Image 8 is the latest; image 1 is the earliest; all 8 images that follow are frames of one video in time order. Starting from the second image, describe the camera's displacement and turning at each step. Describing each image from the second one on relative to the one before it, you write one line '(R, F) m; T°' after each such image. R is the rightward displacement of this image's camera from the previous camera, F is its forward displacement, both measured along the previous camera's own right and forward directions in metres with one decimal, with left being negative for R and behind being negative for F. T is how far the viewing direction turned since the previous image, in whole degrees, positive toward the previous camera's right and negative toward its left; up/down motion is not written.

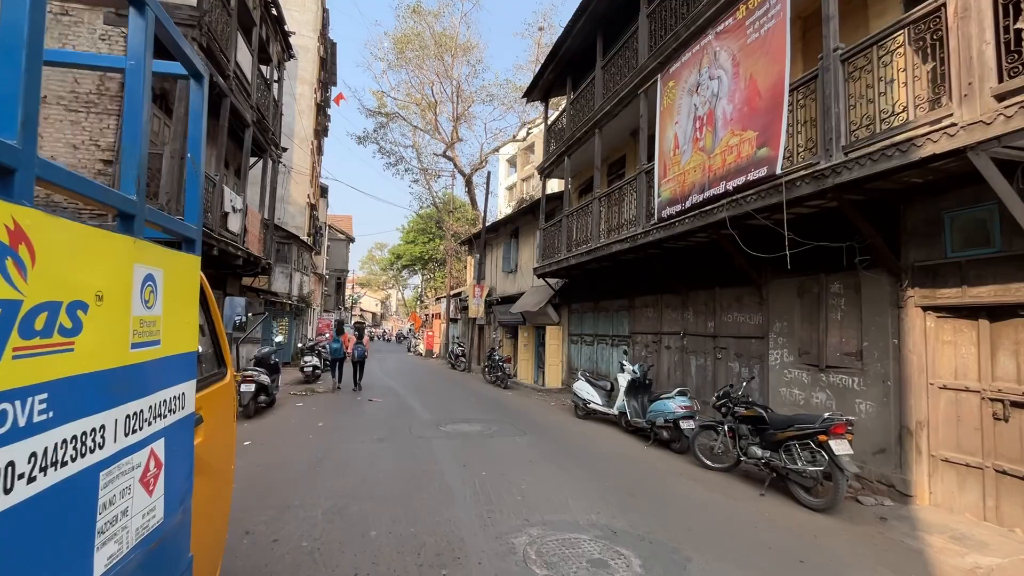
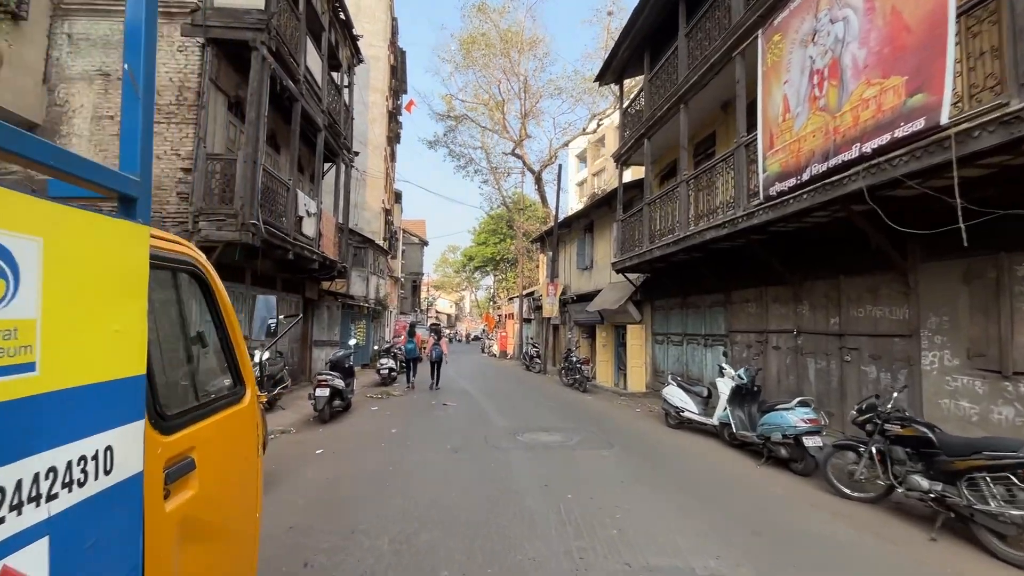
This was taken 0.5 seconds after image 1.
(-0.1, +0.7) m; -8°
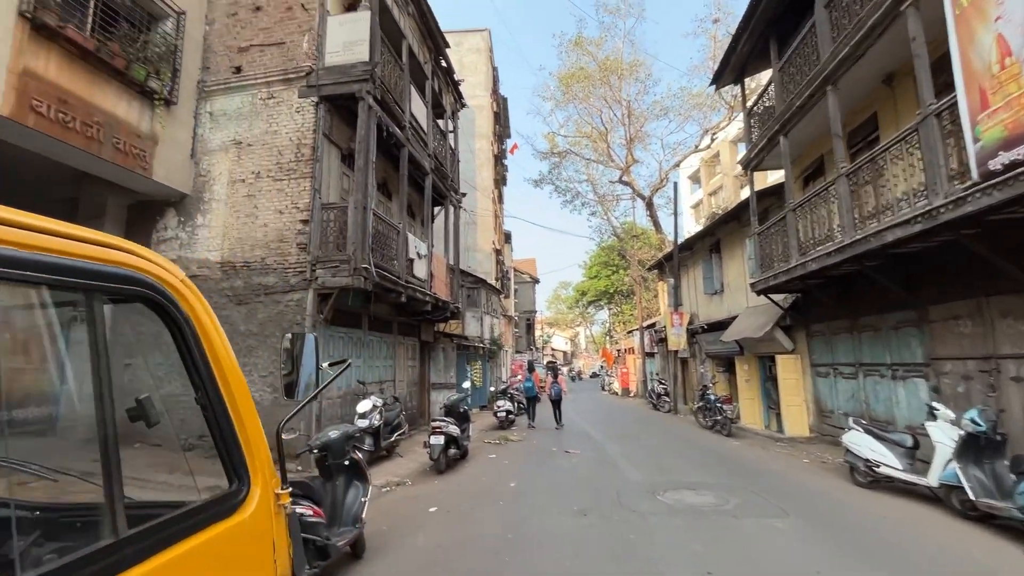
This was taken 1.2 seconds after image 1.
(-0.1, +0.9) m; -13°
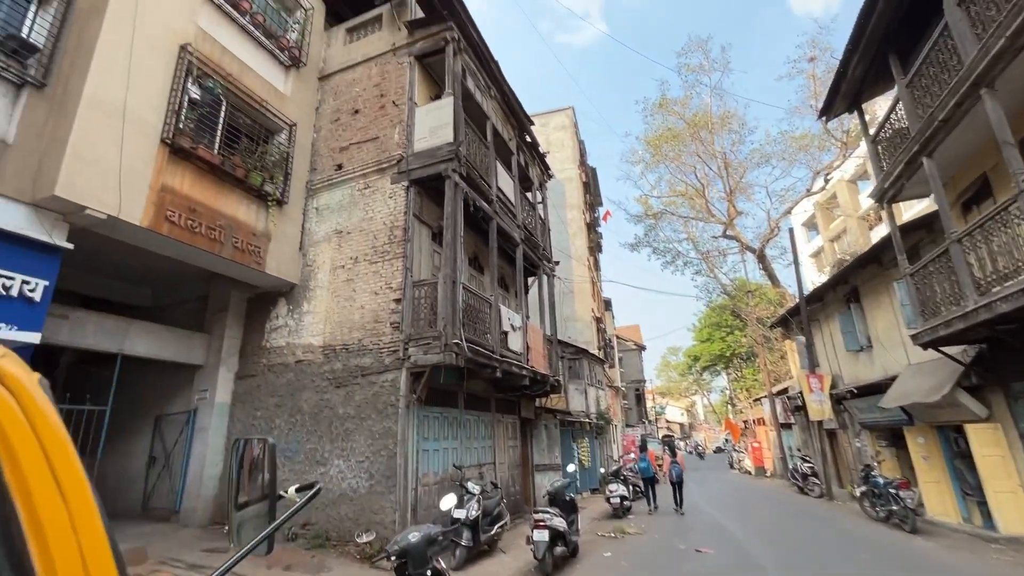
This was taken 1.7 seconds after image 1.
(+0.1, +0.6) m; -12°
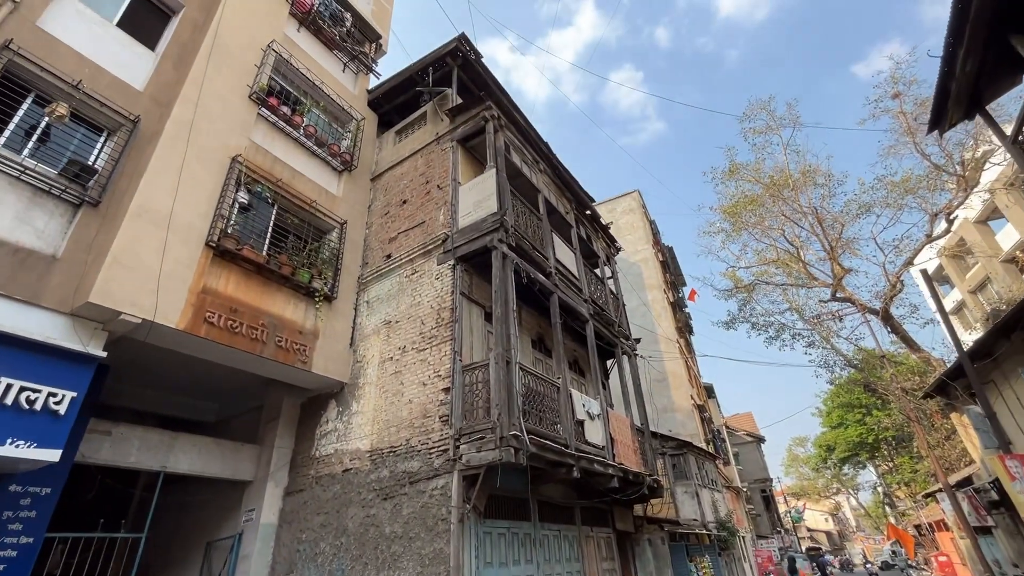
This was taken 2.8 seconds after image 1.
(+0.4, +1.3) m; -10°
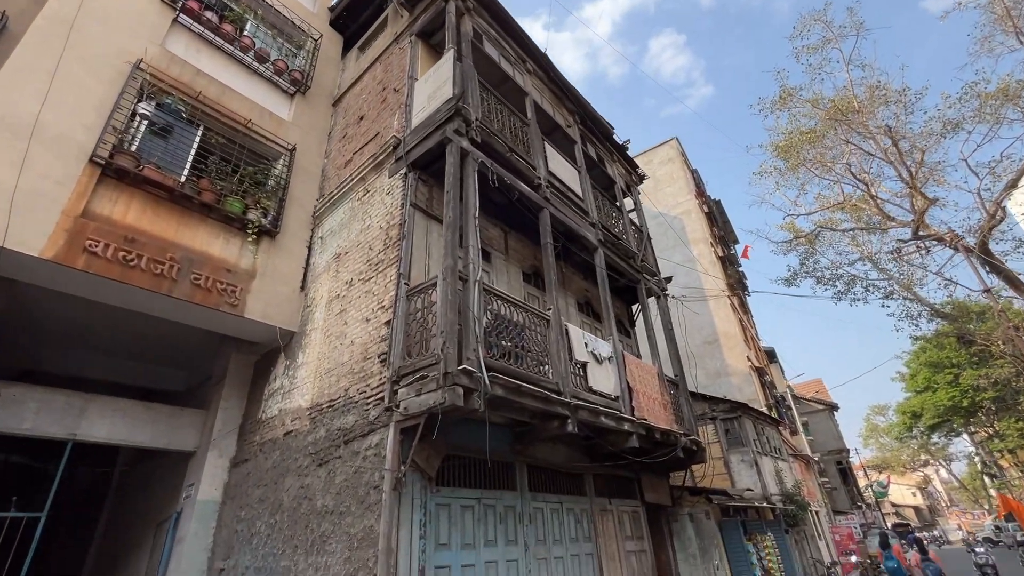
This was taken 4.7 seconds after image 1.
(+1.0, +1.9) m; -6°
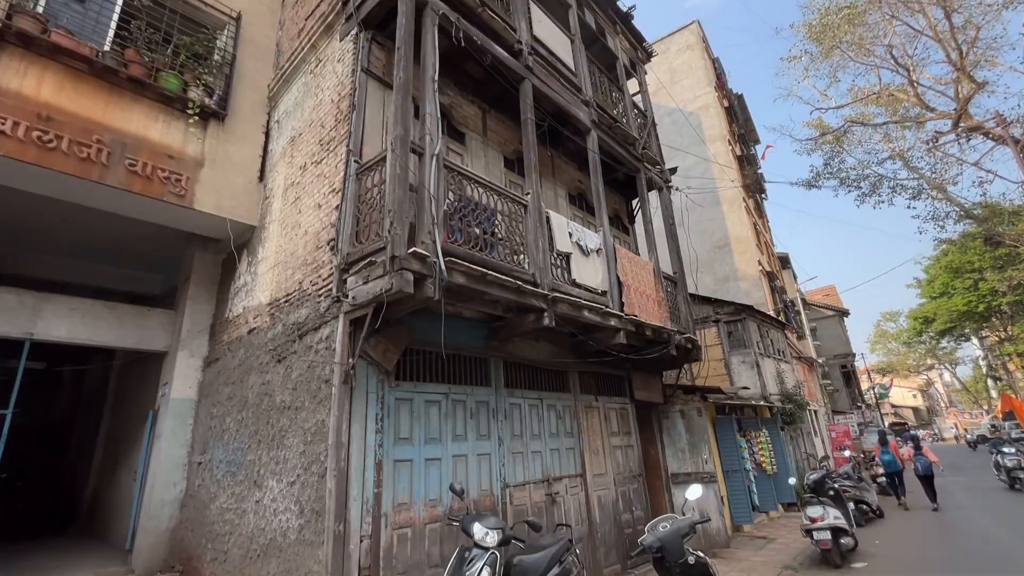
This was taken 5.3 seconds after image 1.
(+0.5, +0.6) m; -2°
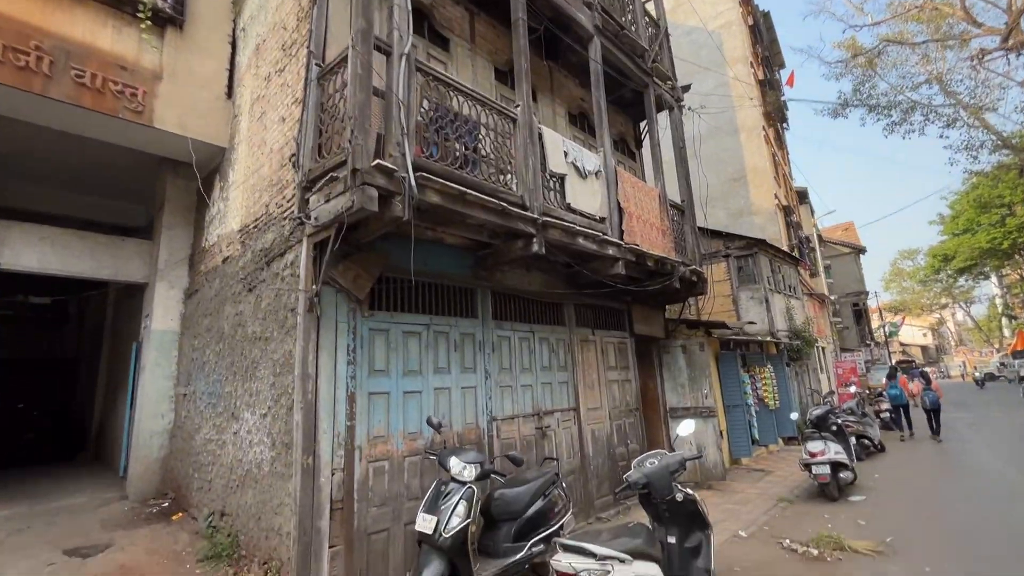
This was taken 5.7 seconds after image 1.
(+0.2, +0.4) m; -1°
